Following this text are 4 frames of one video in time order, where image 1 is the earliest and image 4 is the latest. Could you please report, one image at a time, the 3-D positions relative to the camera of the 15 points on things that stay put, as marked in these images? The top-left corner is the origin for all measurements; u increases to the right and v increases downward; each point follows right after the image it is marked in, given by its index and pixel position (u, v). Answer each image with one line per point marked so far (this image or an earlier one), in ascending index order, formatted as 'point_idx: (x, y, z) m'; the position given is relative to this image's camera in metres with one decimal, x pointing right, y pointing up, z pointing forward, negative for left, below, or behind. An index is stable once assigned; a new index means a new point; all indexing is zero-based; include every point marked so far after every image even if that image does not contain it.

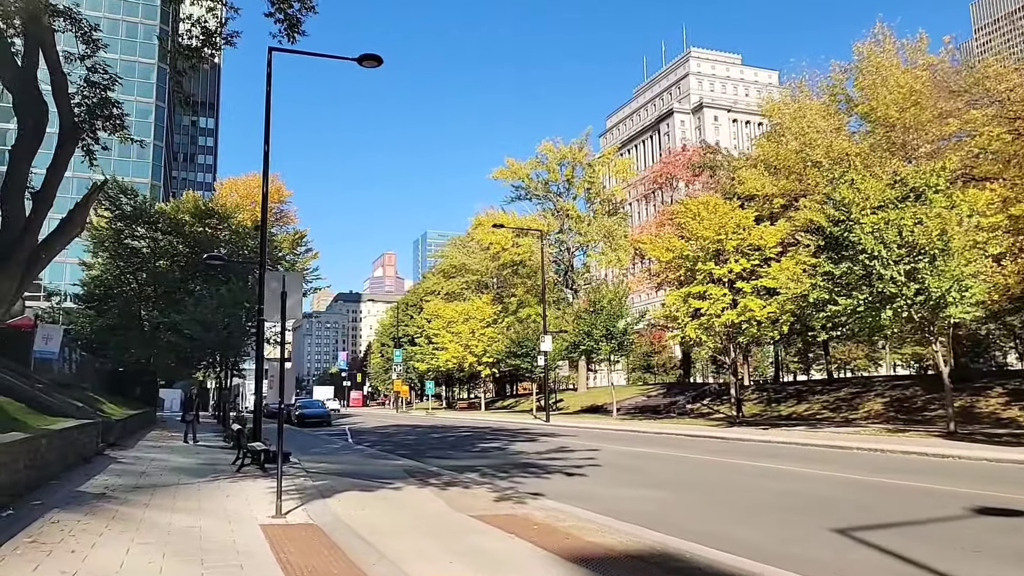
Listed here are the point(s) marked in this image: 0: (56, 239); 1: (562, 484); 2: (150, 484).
0: (-8.3, +0.8, +13.6) m
1: (+0.9, -3.3, +12.5) m
2: (-5.3, -2.9, +10.9) m
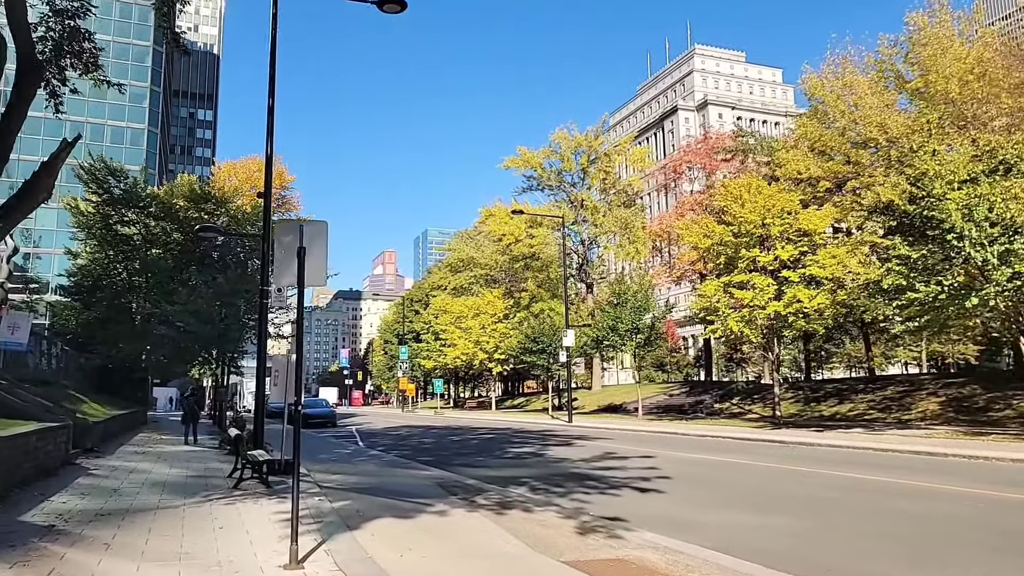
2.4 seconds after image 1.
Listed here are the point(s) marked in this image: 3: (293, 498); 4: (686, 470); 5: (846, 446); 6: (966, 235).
0: (-7.4, +1.2, +11.1) m
1: (+1.8, -2.9, +10.0) m
2: (-4.5, -2.5, +8.4) m
3: (-1.9, -1.8, +6.3) m
4: (+3.1, -3.3, +13.3) m
5: (+8.7, -4.1, +19.2) m
6: (+10.7, +1.3, +17.3) m
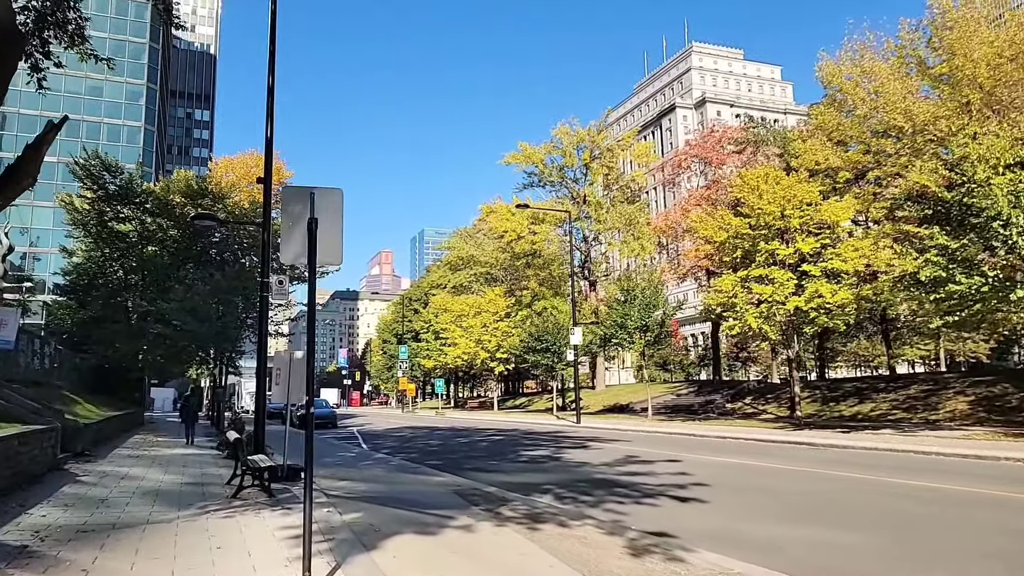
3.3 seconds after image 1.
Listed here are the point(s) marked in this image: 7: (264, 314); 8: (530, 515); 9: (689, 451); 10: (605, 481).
0: (-7.1, +1.4, +10.1) m
1: (+2.1, -2.8, +9.0) m
2: (-4.1, -2.4, +7.4) m
3: (-1.5, -1.6, +5.3) m
4: (+3.4, -3.1, +12.4) m
5: (+9.0, -3.9, +18.3) m
6: (+11.0, +1.4, +16.4) m
7: (-4.5, -0.5, +13.6) m
8: (+0.2, -2.7, +8.8) m
9: (+4.0, -3.7, +16.9) m
10: (+1.5, -3.2, +12.3) m
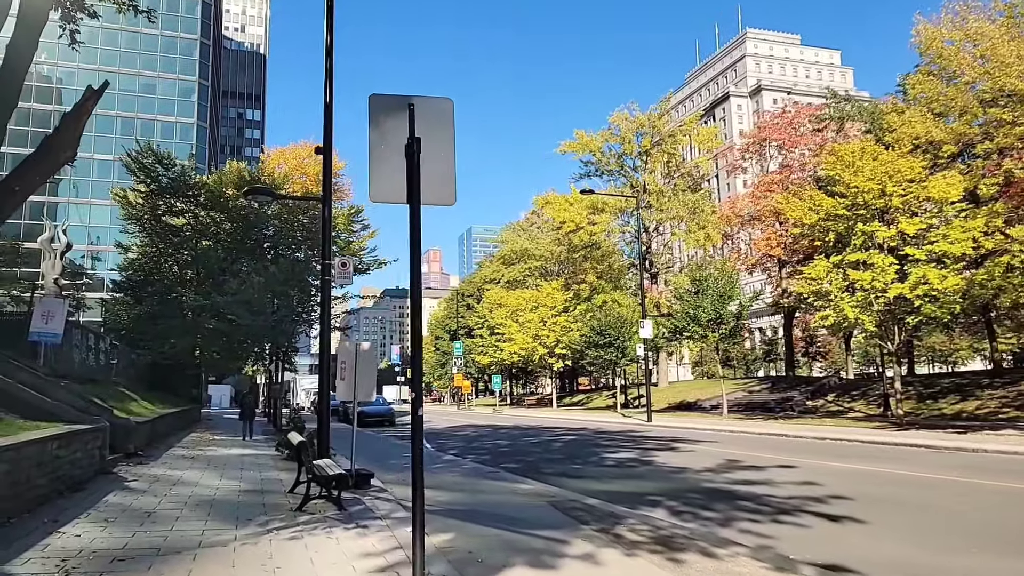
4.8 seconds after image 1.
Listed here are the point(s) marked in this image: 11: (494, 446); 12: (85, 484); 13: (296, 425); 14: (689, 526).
0: (-5.8, +1.6, +8.9) m
1: (+3.3, -2.5, +7.3) m
2: (-3.0, -2.2, +6.1) m
3: (-0.5, -1.4, +3.8) m
4: (+4.9, -2.8, +10.5) m
5: (+10.8, -3.5, +16.1) m
6: (+12.6, +1.8, +14.0) m
7: (-3.0, -0.2, +12.3) m
8: (+1.4, -2.4, +7.2) m
9: (+5.7, -3.4, +15.0) m
10: (+3.0, -2.9, +10.6) m
11: (-0.5, -4.2, +19.8) m
12: (-5.8, -2.7, +10.1) m
13: (-4.5, -2.8, +15.3) m
14: (+1.9, -2.6, +8.2) m
